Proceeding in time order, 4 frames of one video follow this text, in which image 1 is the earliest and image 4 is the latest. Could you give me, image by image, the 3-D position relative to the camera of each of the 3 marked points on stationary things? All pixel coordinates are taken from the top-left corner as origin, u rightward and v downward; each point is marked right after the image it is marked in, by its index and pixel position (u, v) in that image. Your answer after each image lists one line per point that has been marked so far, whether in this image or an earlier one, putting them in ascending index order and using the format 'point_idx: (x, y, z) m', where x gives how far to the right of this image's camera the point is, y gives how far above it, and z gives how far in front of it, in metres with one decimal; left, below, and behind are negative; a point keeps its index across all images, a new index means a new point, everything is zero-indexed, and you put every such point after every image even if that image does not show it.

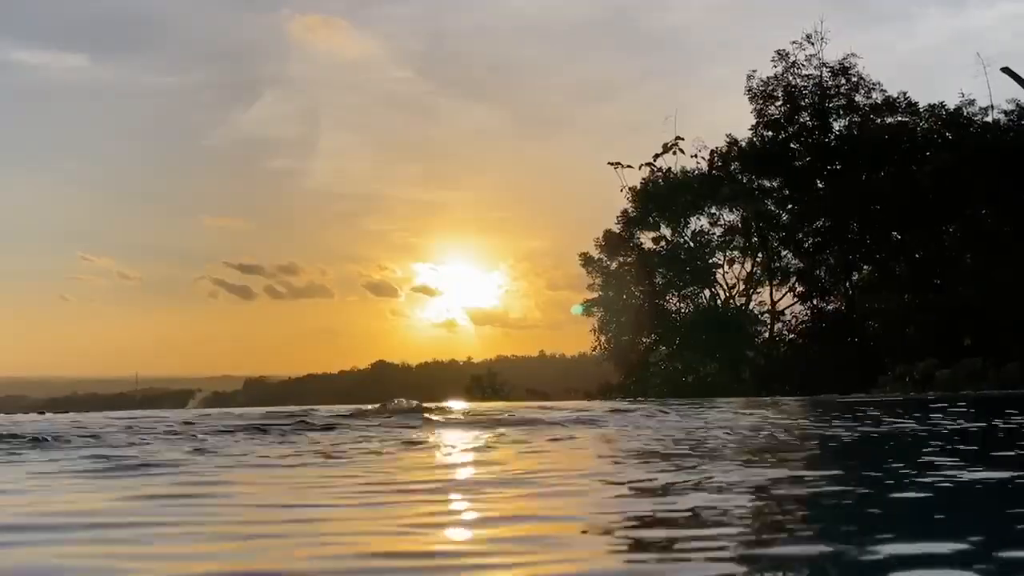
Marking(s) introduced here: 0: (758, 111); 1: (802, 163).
0: (+4.3, +3.1, +19.4) m
1: (+4.9, +2.1, +18.5) m
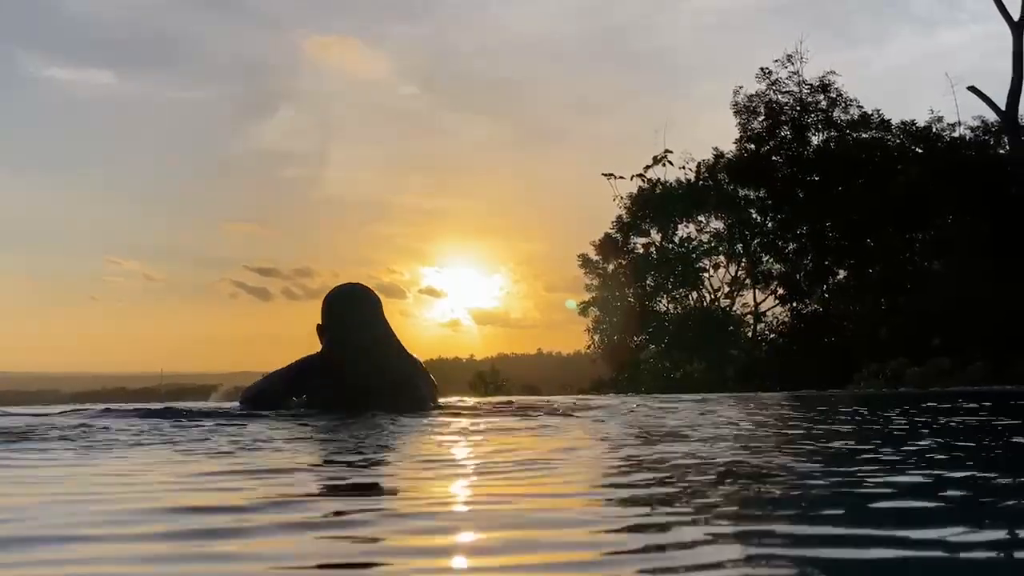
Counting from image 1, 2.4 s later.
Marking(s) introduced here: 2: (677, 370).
0: (+4.4, +3.1, +20.6) m
1: (+4.9, +2.0, +19.7) m
2: (+2.9, -1.5, +19.3) m
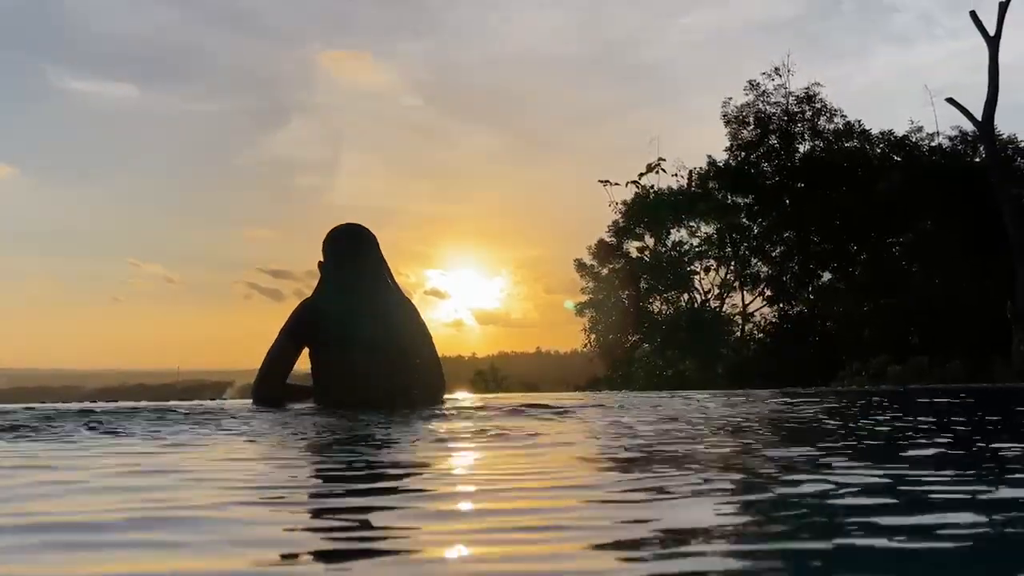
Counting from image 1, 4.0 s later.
0: (+4.4, +3.1, +21.6) m
1: (+4.9, +2.0, +20.7) m
2: (+2.9, -1.5, +20.3) m
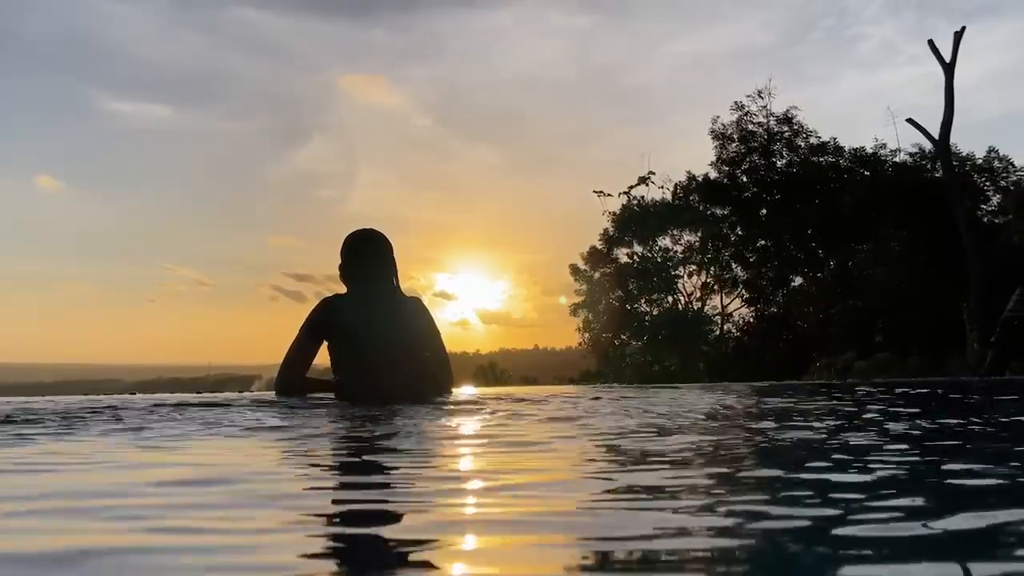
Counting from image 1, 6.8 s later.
0: (+4.4, +3.0, +23.5) m
1: (+4.9, +2.0, +22.6) m
2: (+3.0, -1.6, +22.3) m
